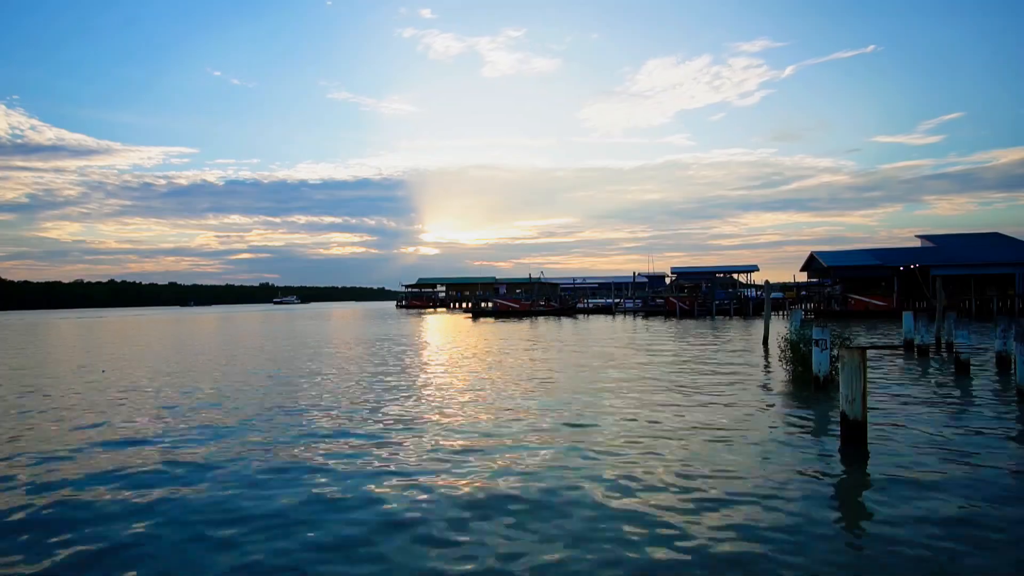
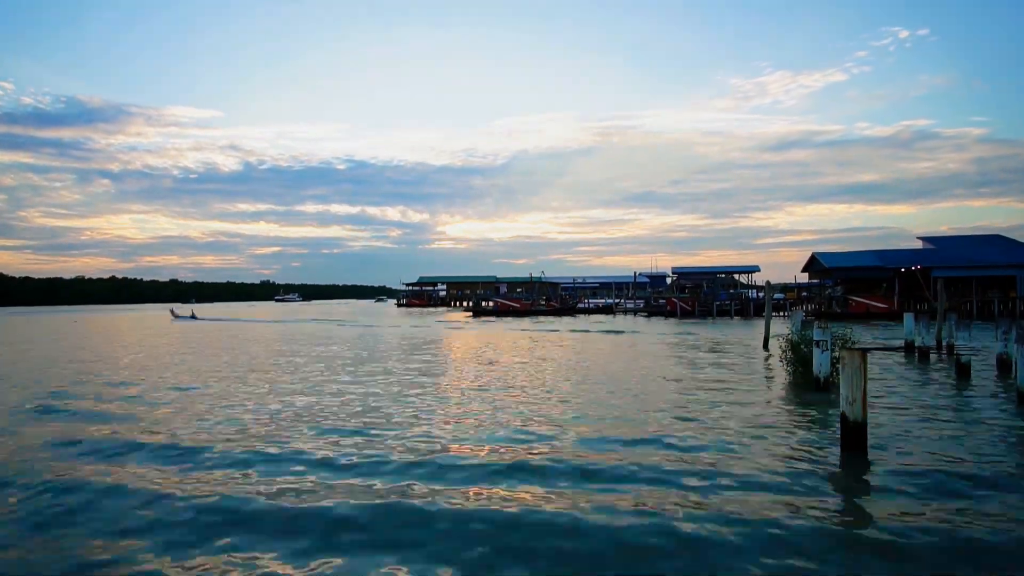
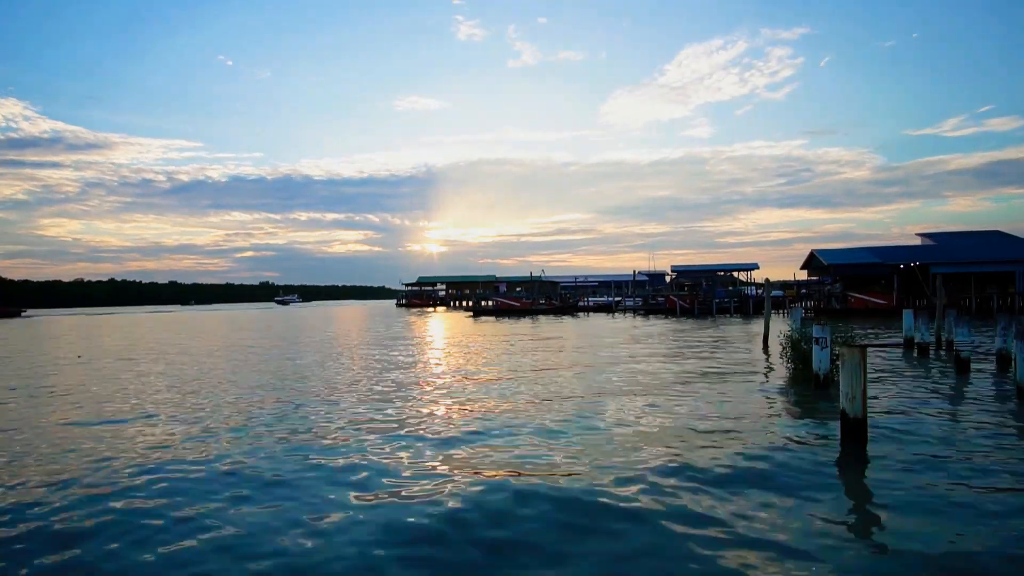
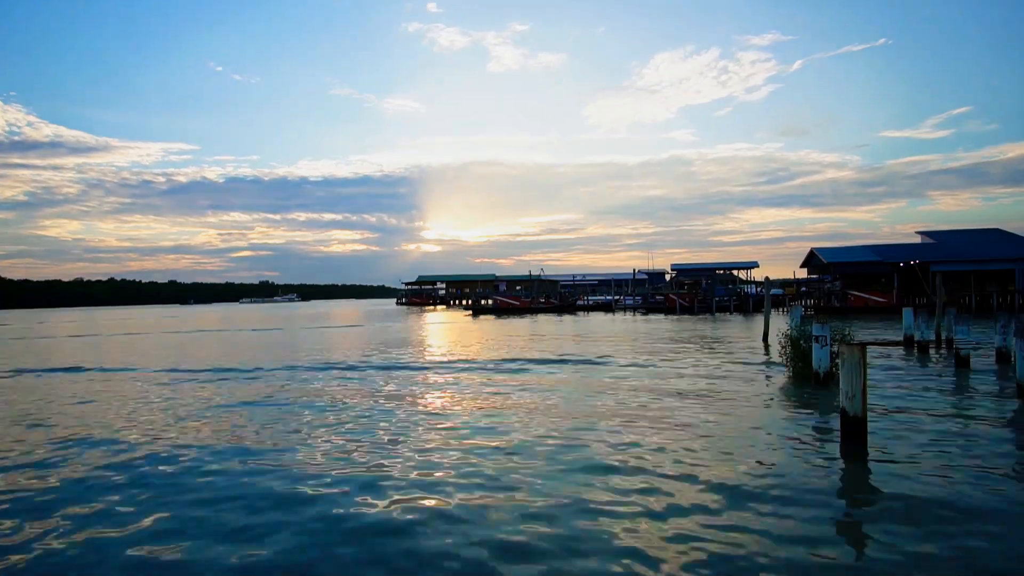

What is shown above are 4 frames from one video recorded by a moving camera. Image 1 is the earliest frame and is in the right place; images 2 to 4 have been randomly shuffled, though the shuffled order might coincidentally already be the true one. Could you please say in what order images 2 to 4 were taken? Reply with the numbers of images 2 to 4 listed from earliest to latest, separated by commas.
4, 3, 2
